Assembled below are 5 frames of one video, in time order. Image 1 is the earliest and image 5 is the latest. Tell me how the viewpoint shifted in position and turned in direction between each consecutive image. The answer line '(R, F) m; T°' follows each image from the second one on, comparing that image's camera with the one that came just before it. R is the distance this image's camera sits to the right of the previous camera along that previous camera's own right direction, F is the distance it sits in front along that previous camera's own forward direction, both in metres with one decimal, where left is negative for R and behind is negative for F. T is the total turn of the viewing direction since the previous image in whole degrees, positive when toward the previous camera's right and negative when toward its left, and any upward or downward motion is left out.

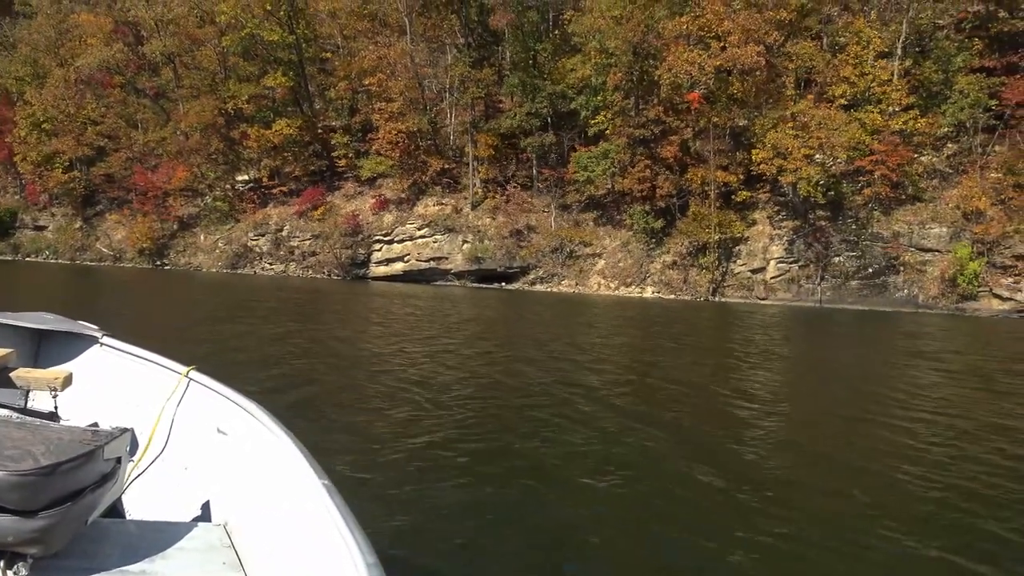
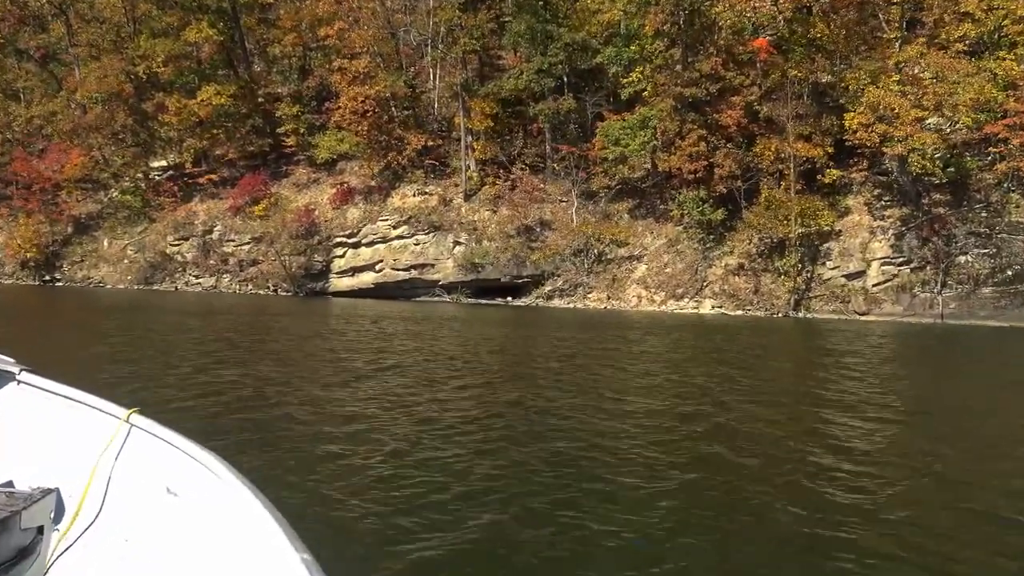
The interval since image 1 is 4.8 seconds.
(-0.8, +11.7) m; +1°
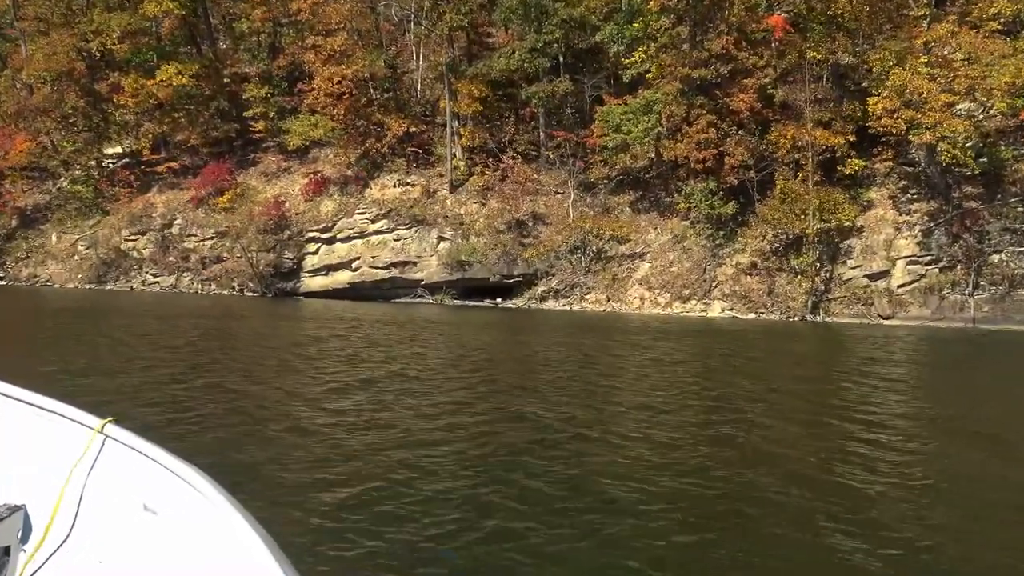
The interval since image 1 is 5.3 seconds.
(-0.2, +3.1) m; +1°
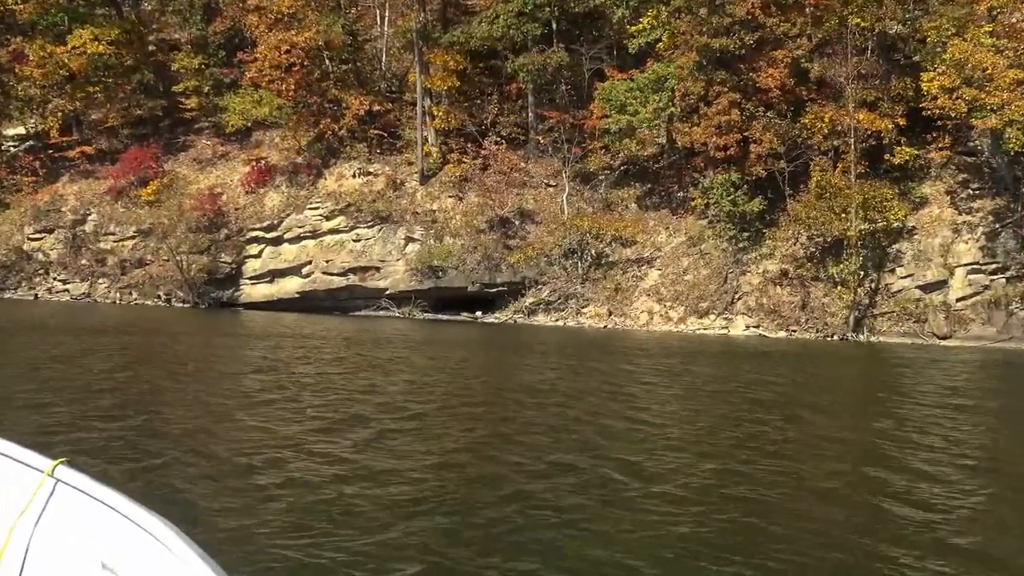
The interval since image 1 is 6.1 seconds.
(-0.2, +5.2) m; +1°
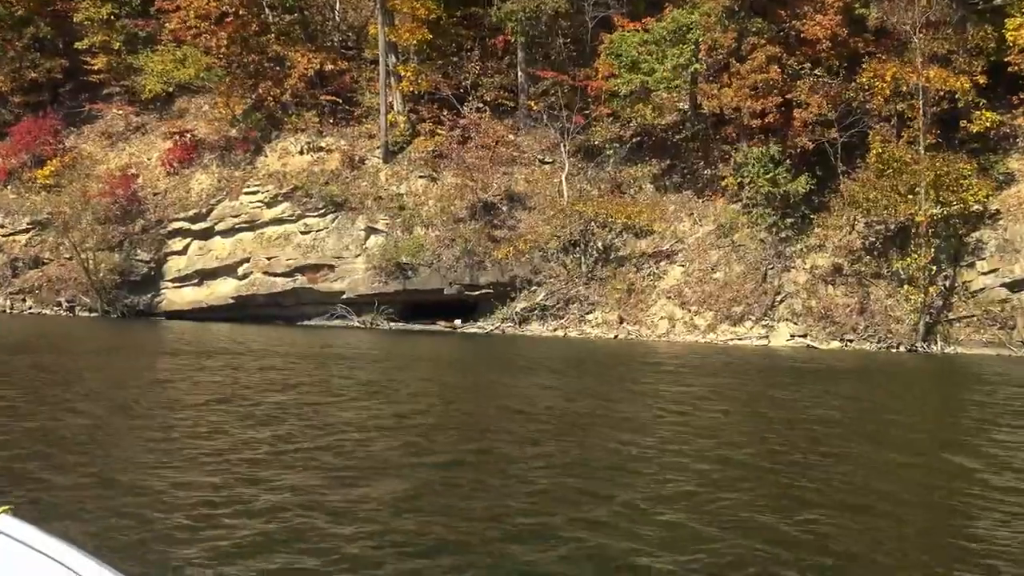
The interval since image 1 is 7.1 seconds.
(-0.2, +5.0) m; +1°
